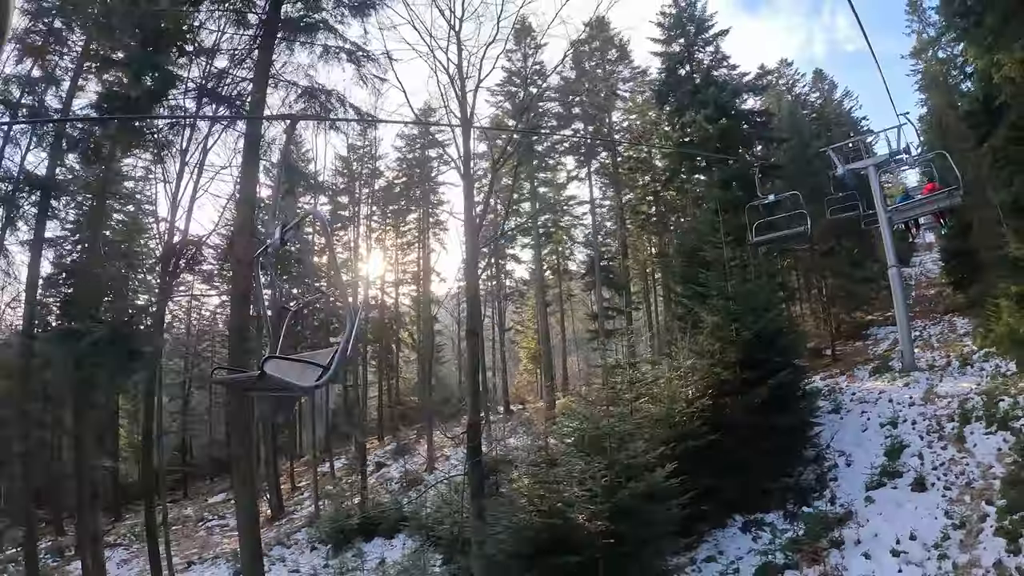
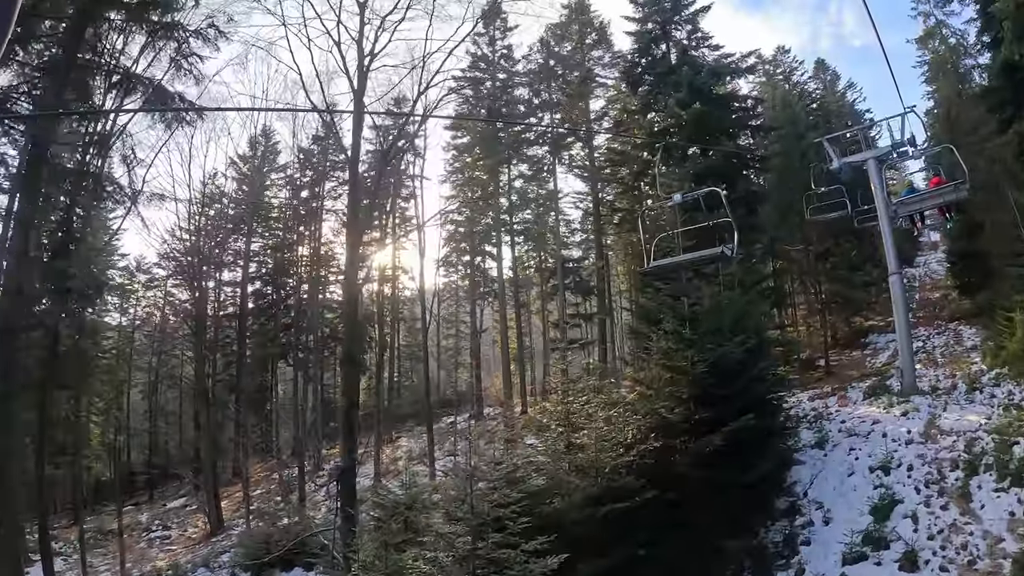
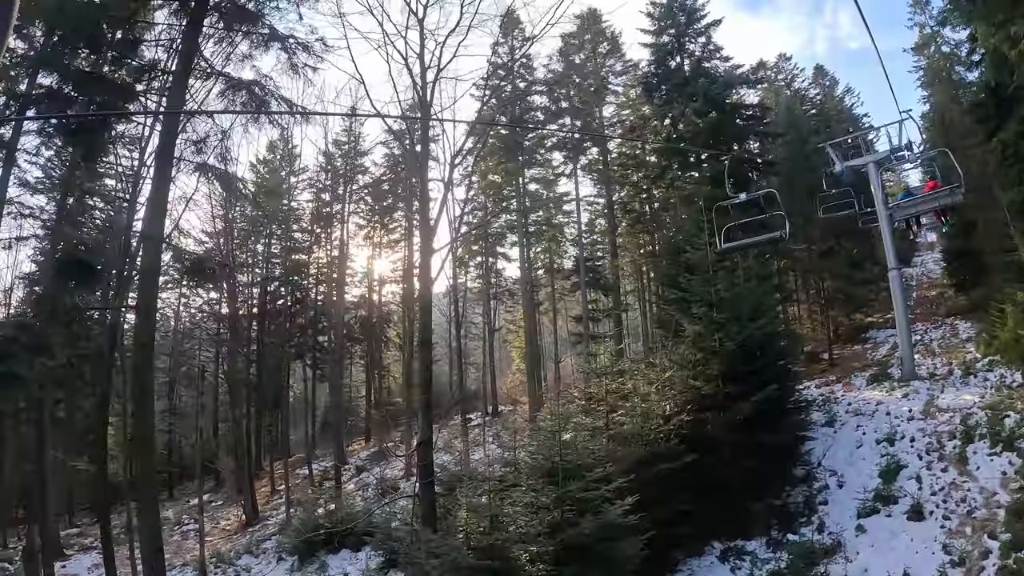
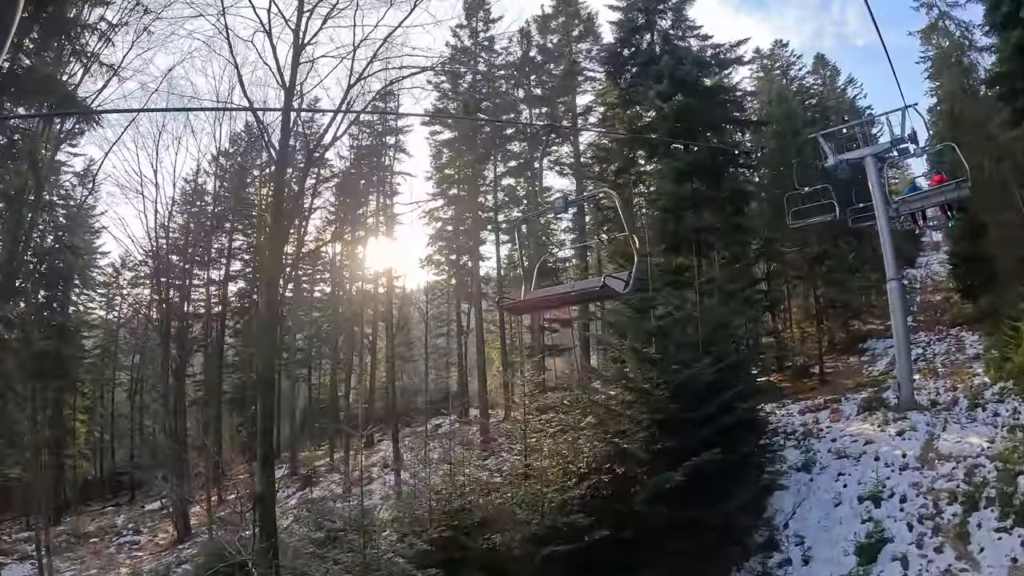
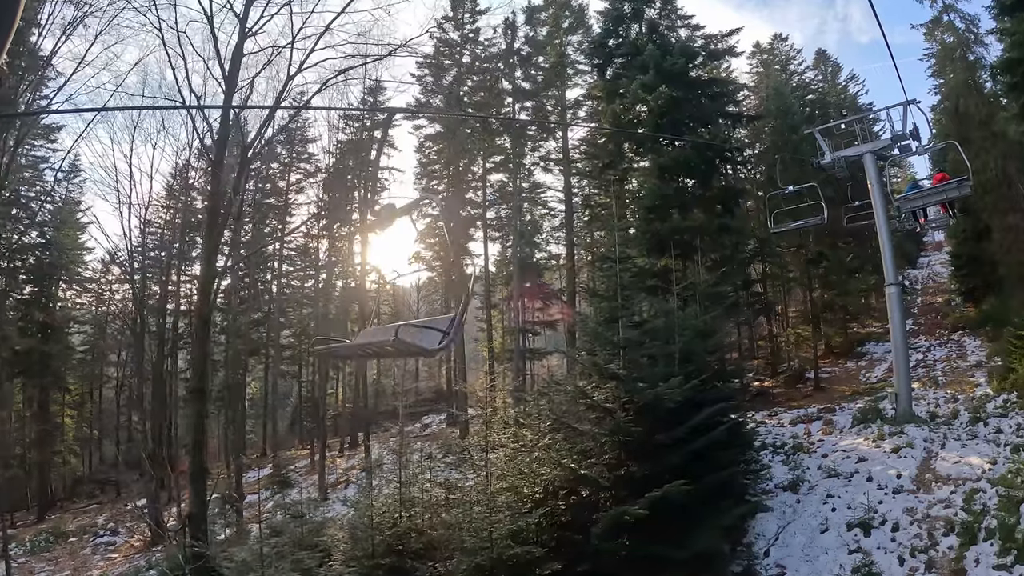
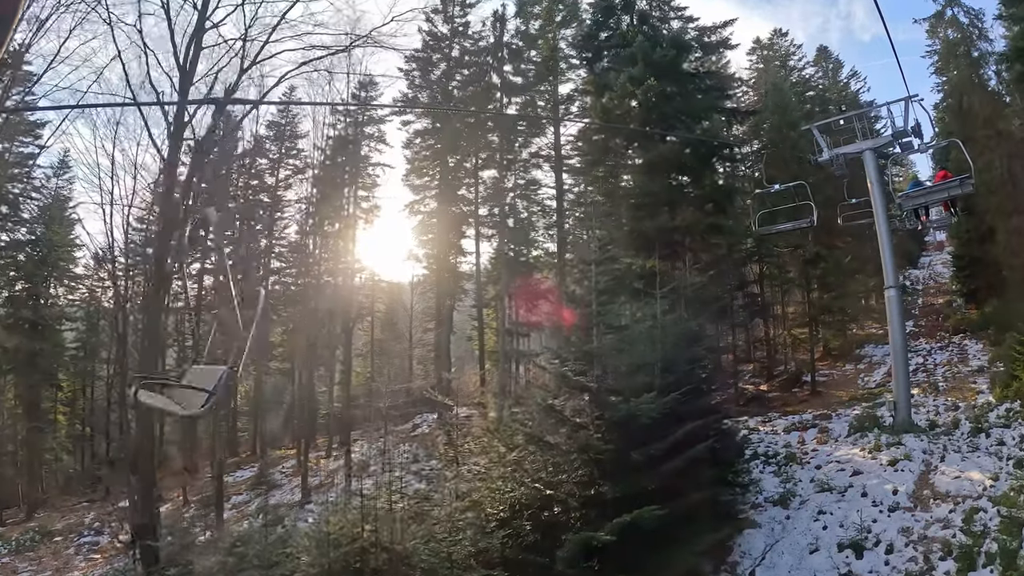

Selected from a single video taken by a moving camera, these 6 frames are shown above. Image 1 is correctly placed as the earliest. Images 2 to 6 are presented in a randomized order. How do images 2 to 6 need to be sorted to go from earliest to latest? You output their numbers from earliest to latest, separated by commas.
3, 2, 4, 5, 6
